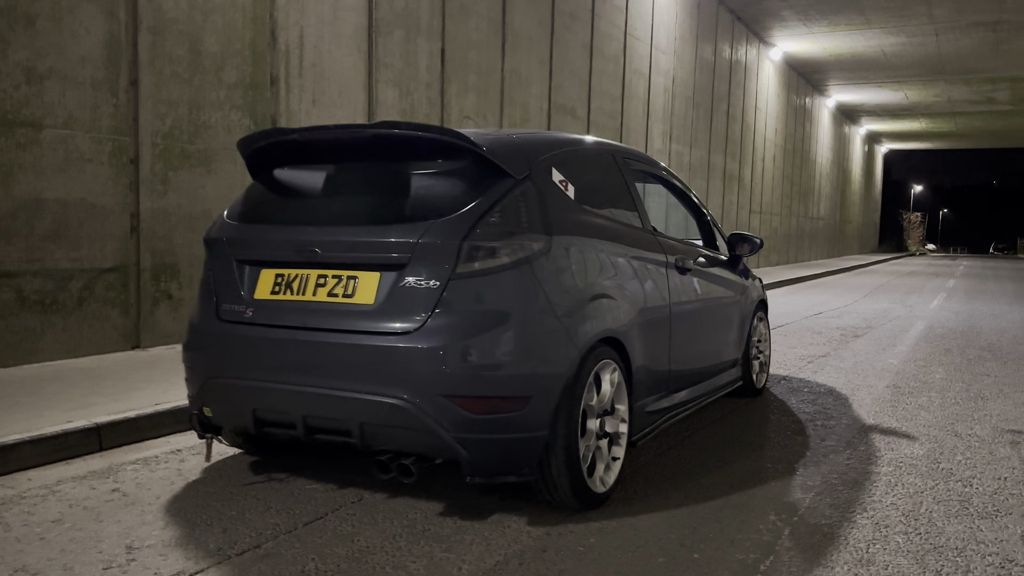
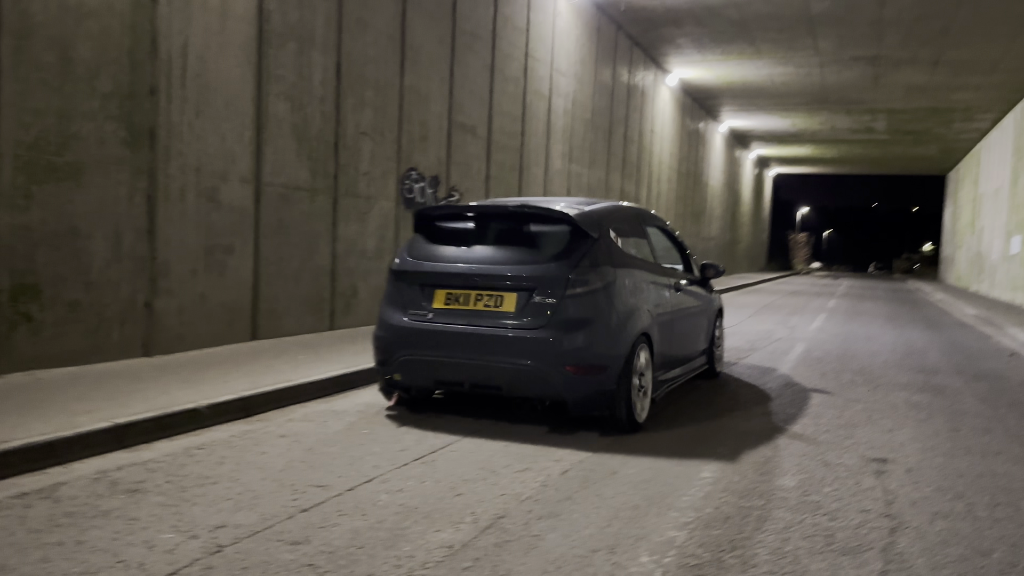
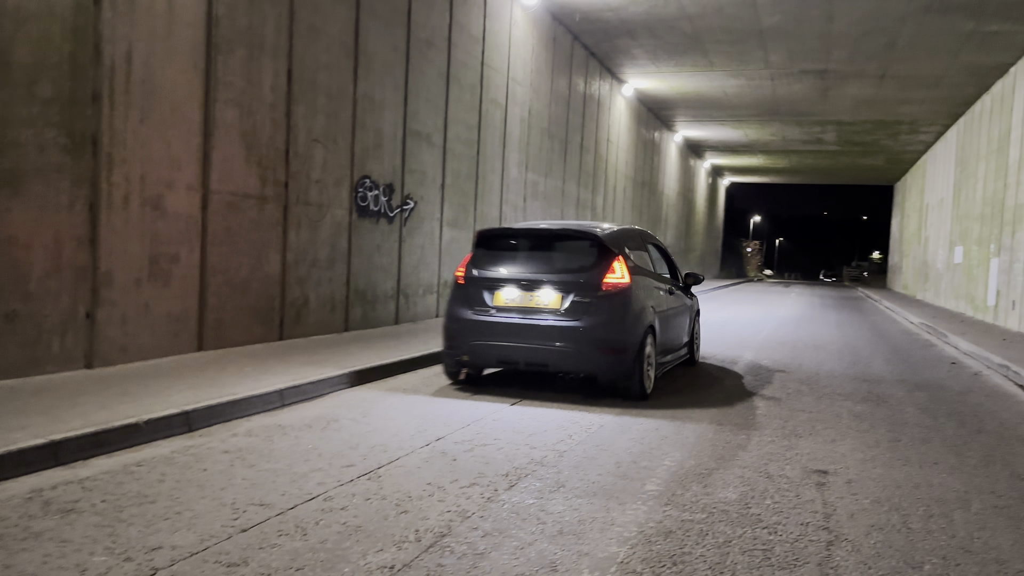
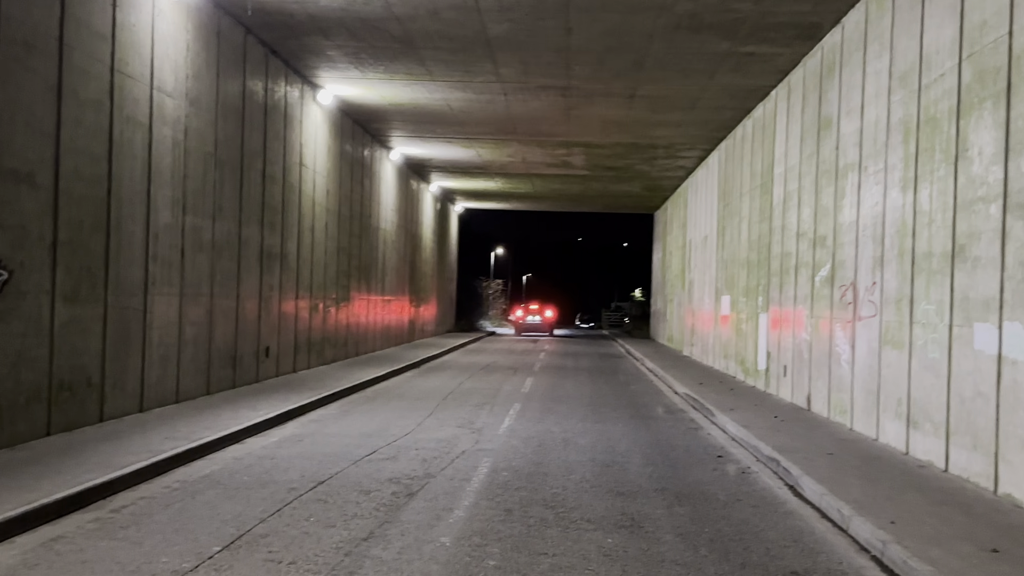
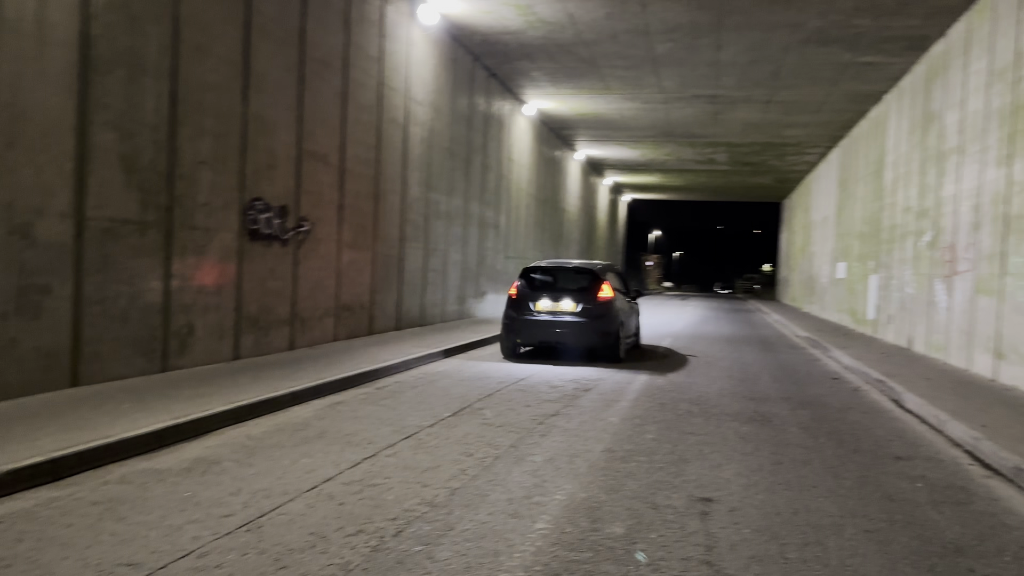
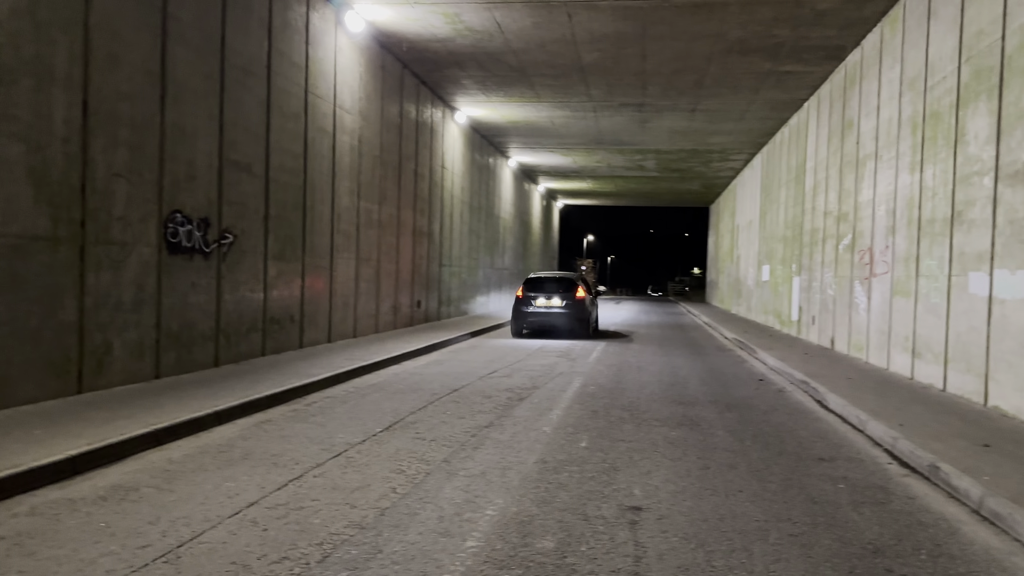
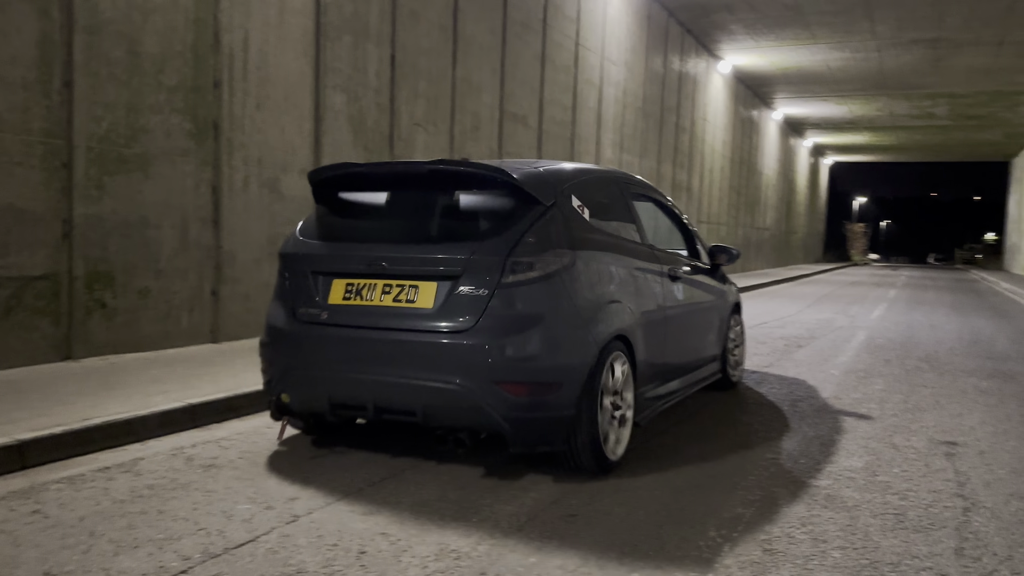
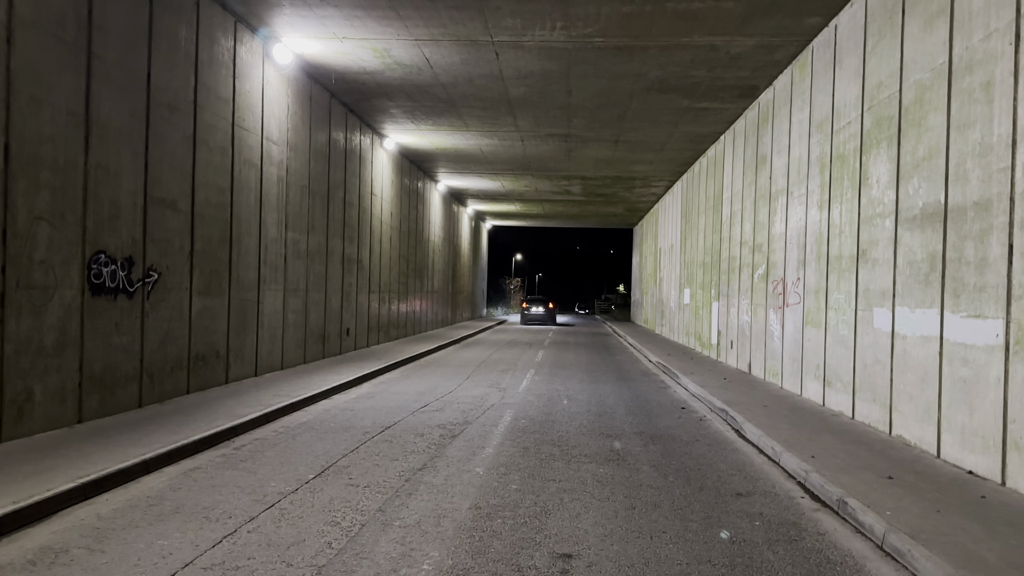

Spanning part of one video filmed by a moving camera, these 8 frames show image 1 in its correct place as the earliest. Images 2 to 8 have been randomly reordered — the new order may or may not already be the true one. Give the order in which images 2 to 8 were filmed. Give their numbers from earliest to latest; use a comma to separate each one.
7, 2, 3, 5, 6, 8, 4
